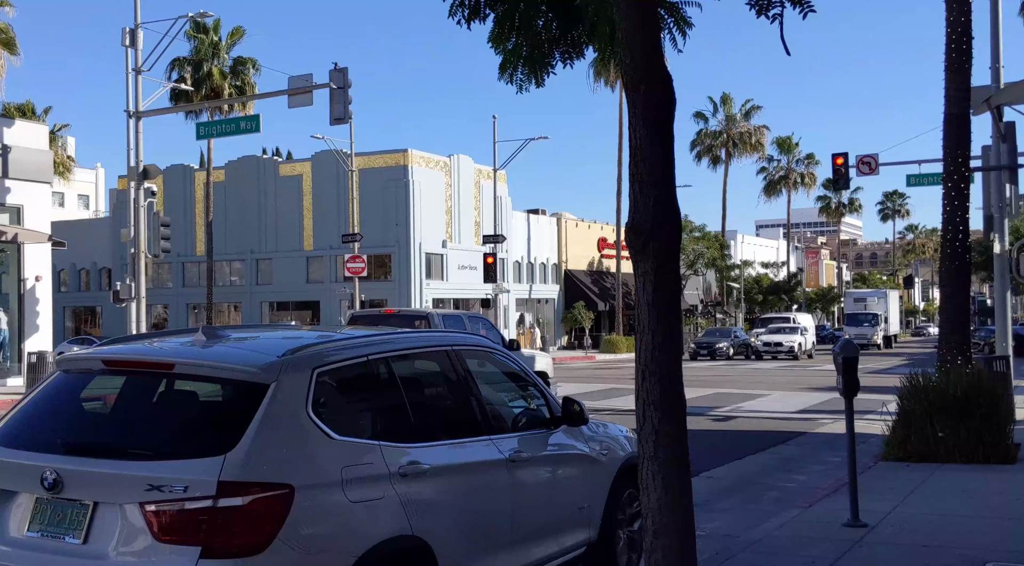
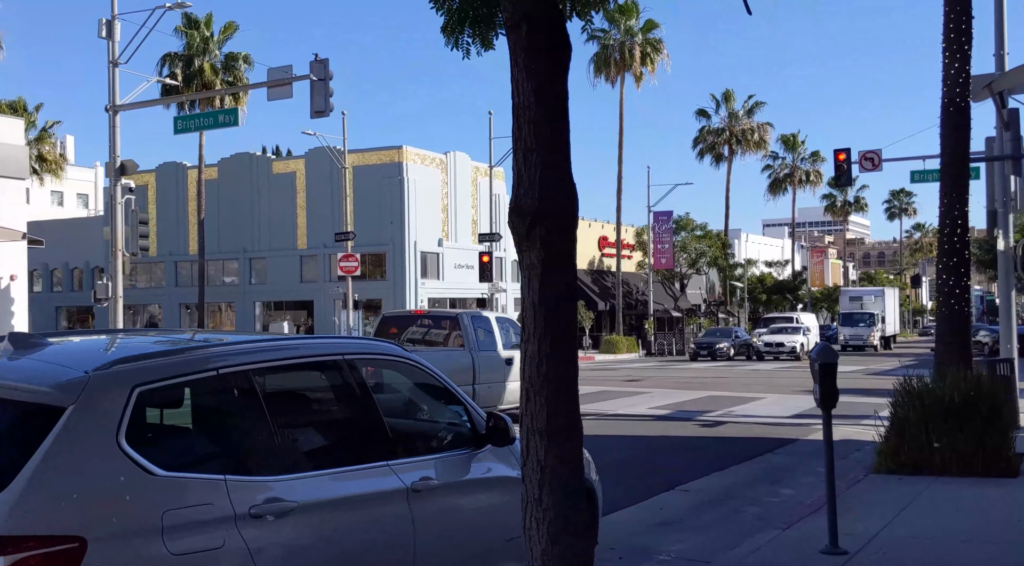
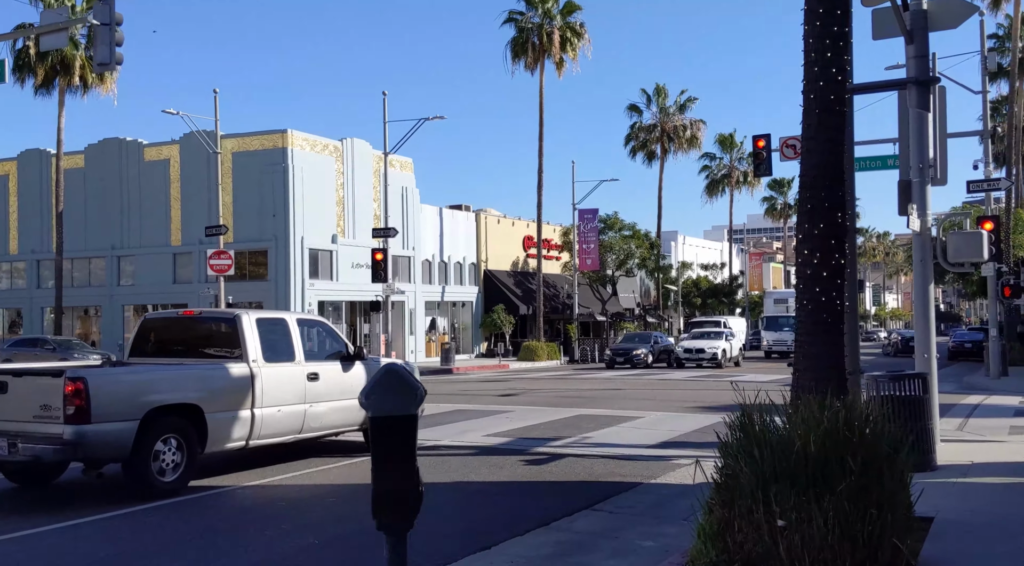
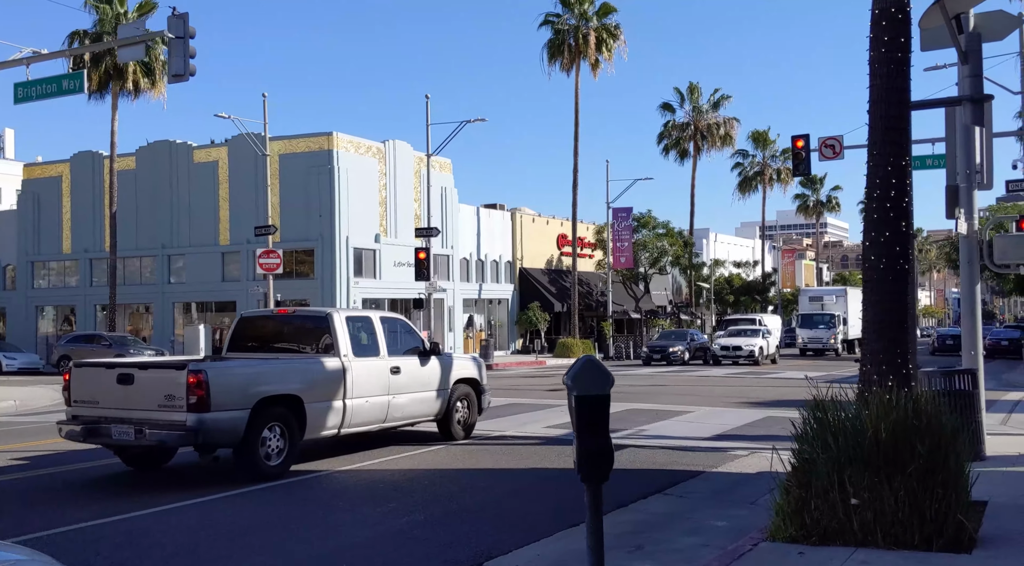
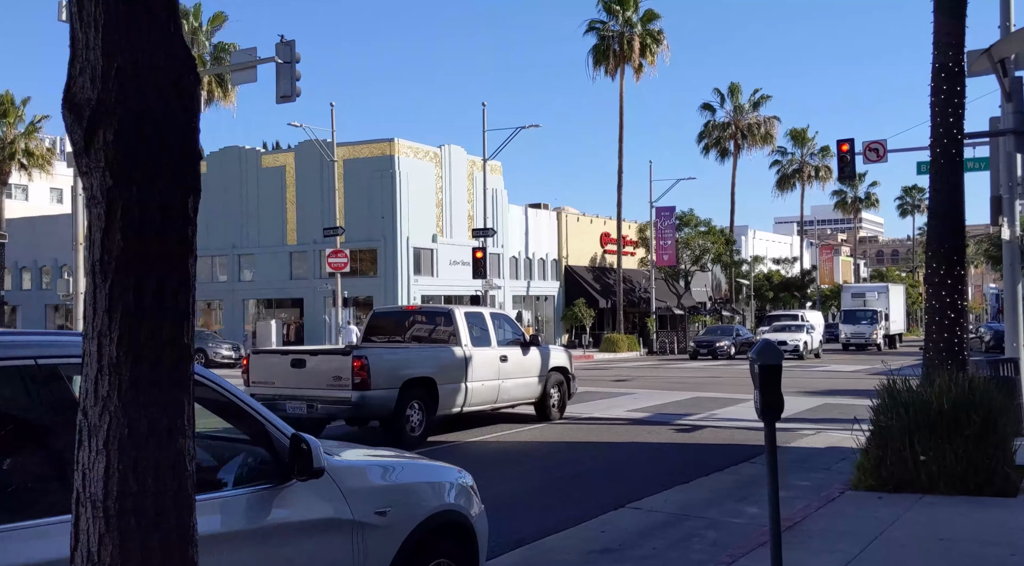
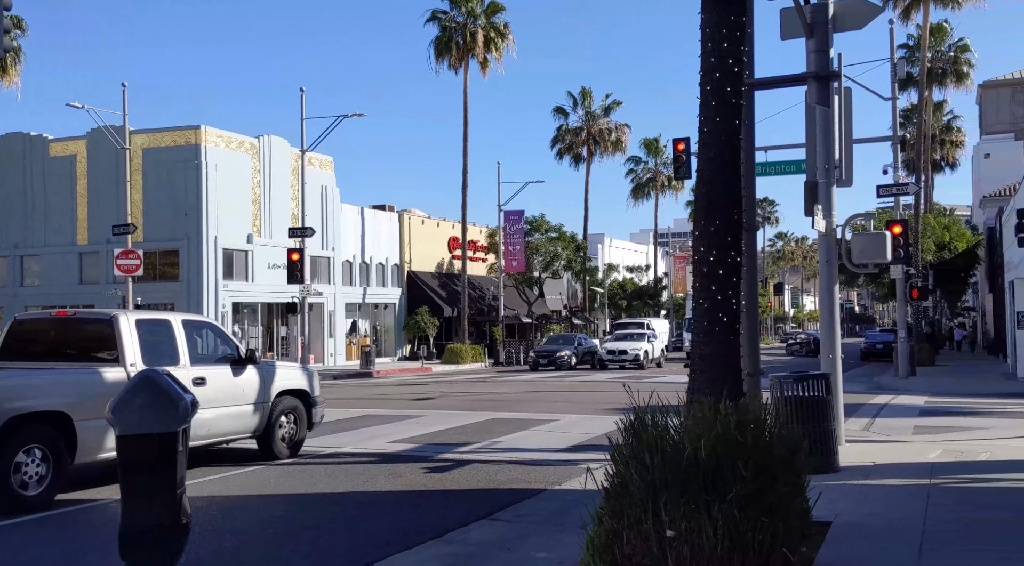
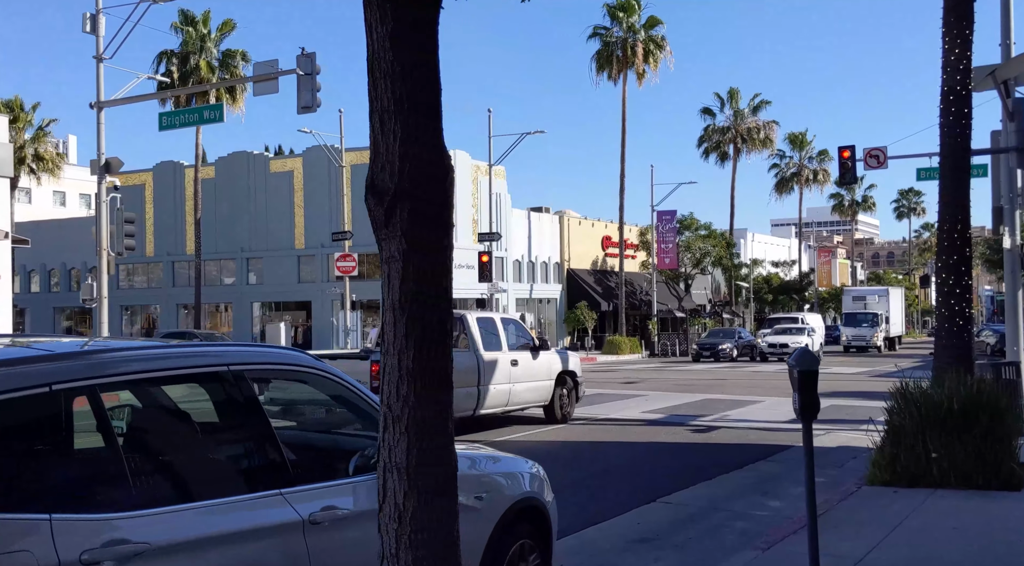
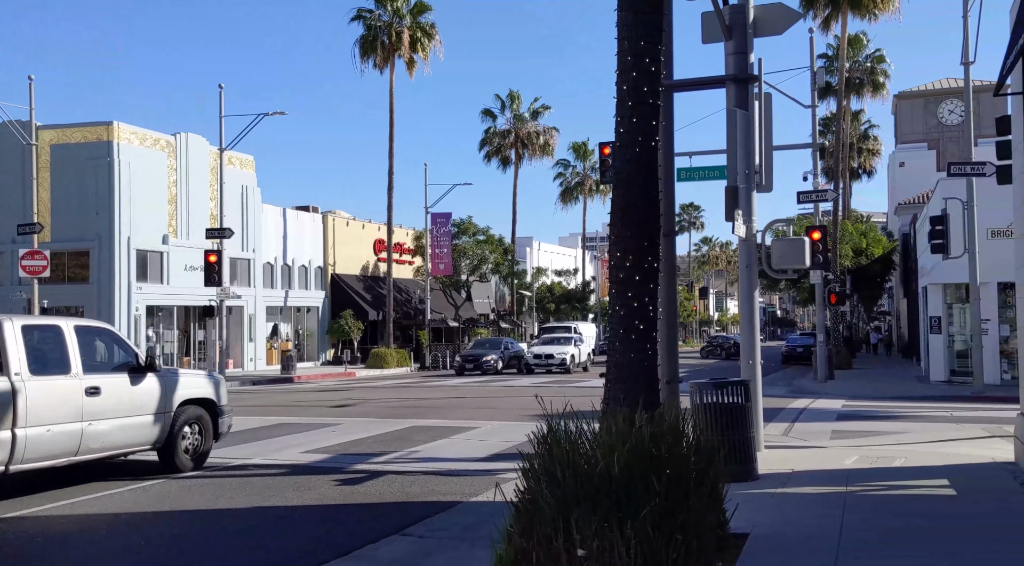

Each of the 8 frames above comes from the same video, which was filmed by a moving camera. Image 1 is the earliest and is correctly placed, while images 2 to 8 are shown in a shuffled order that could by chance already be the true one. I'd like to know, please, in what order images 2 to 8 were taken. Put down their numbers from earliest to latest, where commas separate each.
2, 7, 5, 4, 3, 6, 8
